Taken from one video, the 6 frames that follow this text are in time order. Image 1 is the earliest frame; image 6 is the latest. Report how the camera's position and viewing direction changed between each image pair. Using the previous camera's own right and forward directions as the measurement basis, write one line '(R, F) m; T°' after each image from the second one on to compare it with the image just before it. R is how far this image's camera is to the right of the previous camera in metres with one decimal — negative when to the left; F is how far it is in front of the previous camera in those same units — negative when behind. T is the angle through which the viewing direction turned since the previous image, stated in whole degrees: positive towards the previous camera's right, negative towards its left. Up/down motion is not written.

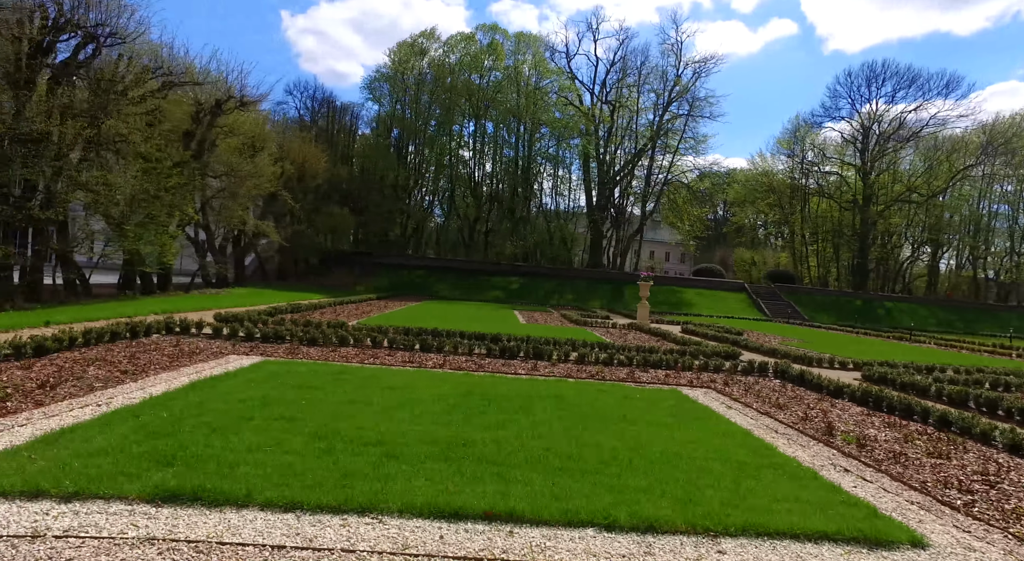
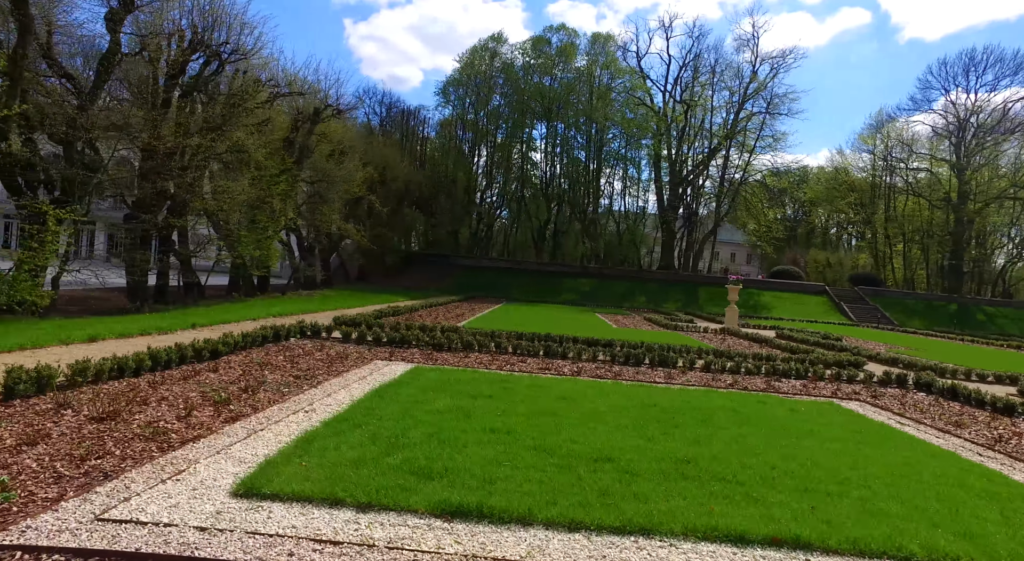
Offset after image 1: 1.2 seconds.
(-1.4, -0.1) m; -5°
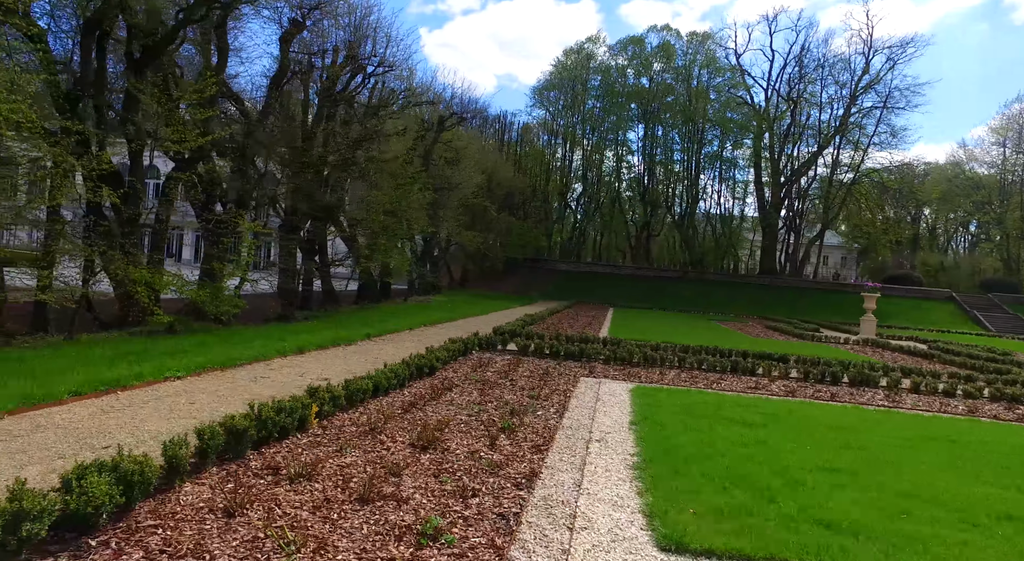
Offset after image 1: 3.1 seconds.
(-2.2, +0.3) m; -7°
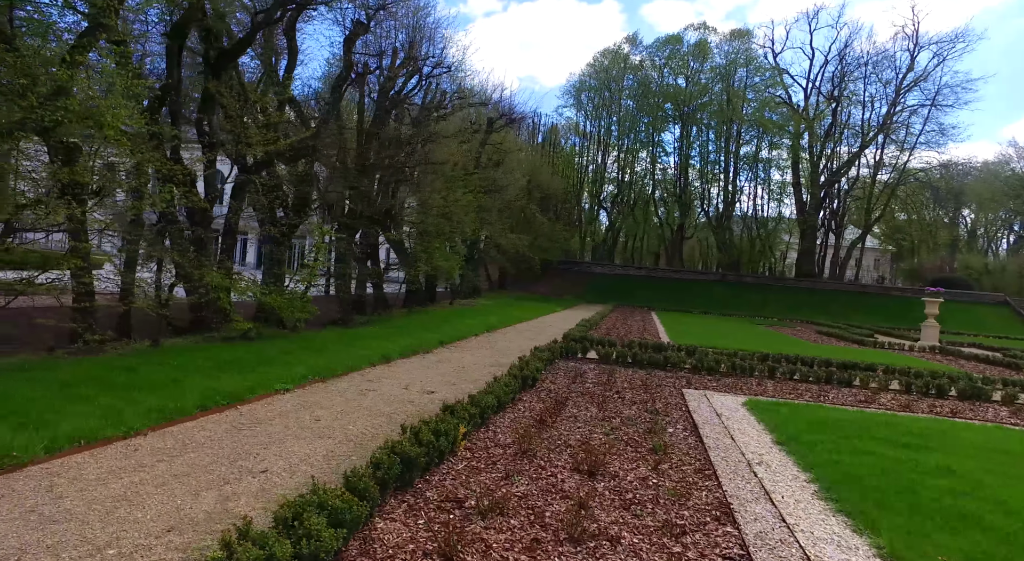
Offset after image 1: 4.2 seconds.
(-1.2, +0.4) m; -2°
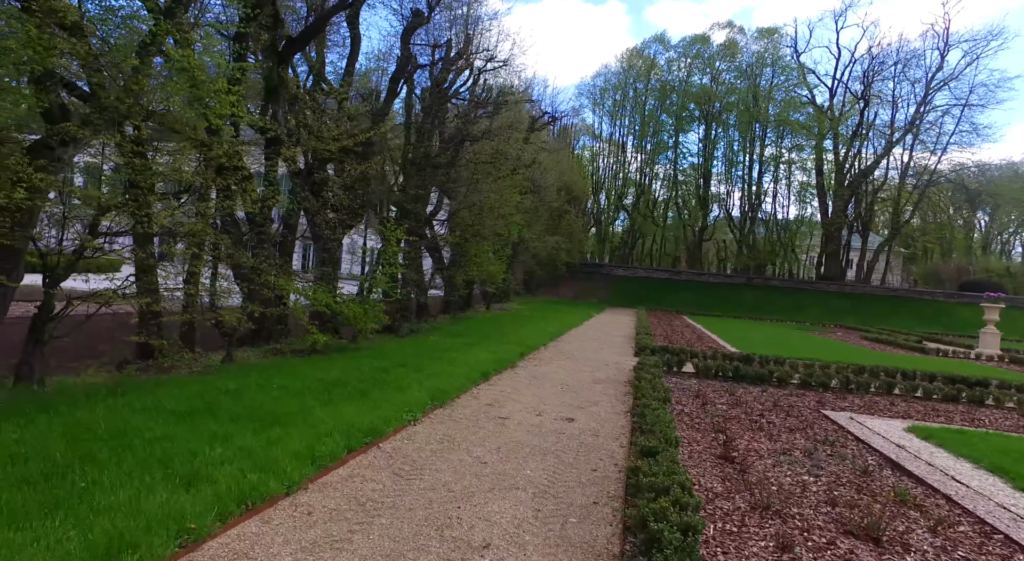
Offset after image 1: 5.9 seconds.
(-1.6, +1.0) m; 0°
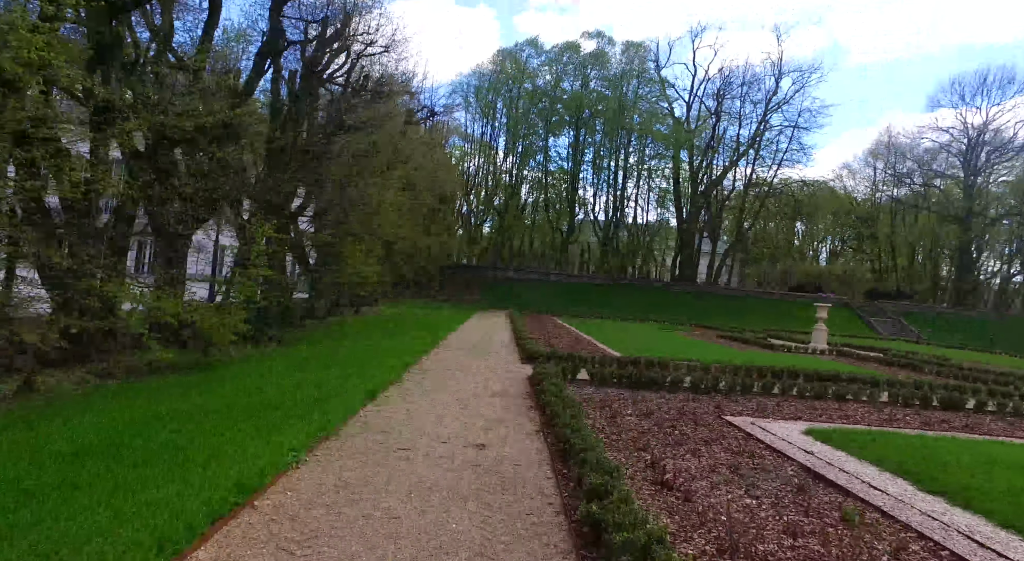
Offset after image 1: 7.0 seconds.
(-0.3, +0.9) m; +12°
